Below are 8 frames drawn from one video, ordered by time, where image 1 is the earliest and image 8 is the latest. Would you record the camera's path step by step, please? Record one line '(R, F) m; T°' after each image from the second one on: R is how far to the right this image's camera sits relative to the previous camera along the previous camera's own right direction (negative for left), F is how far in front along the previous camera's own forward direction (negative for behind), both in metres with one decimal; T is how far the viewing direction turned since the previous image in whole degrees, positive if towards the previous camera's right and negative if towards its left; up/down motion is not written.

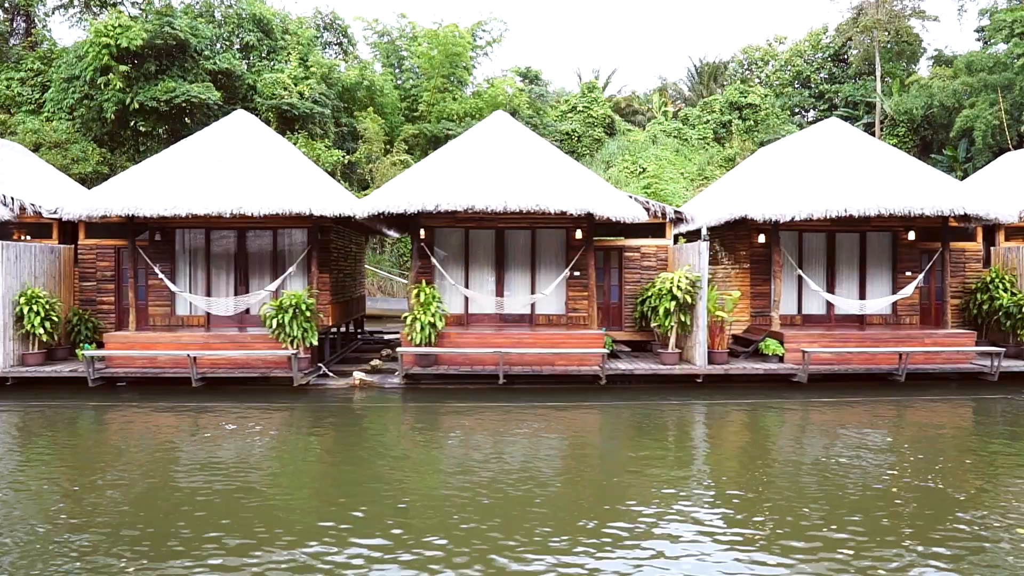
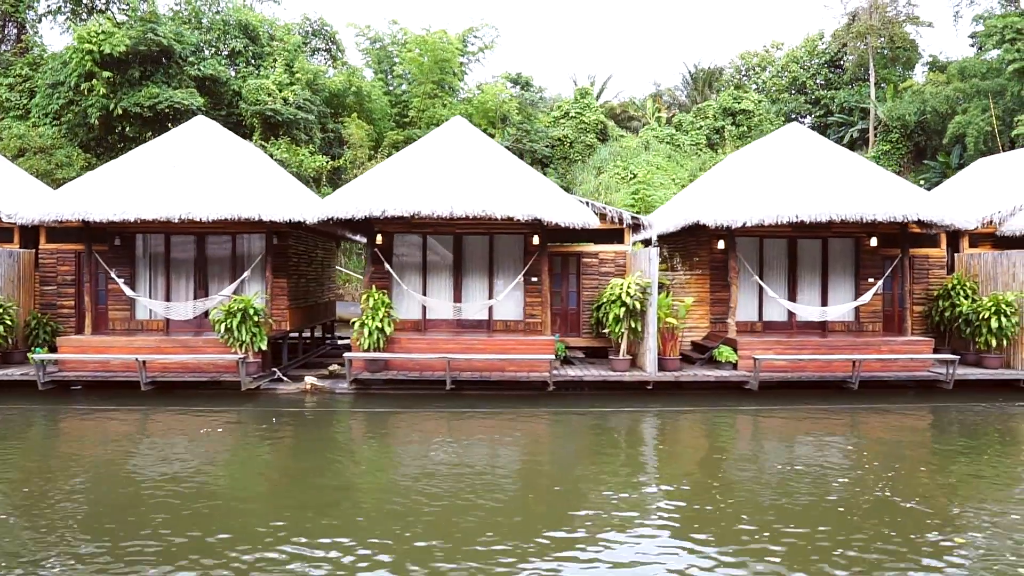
(+0.8, 0.0) m; -1°
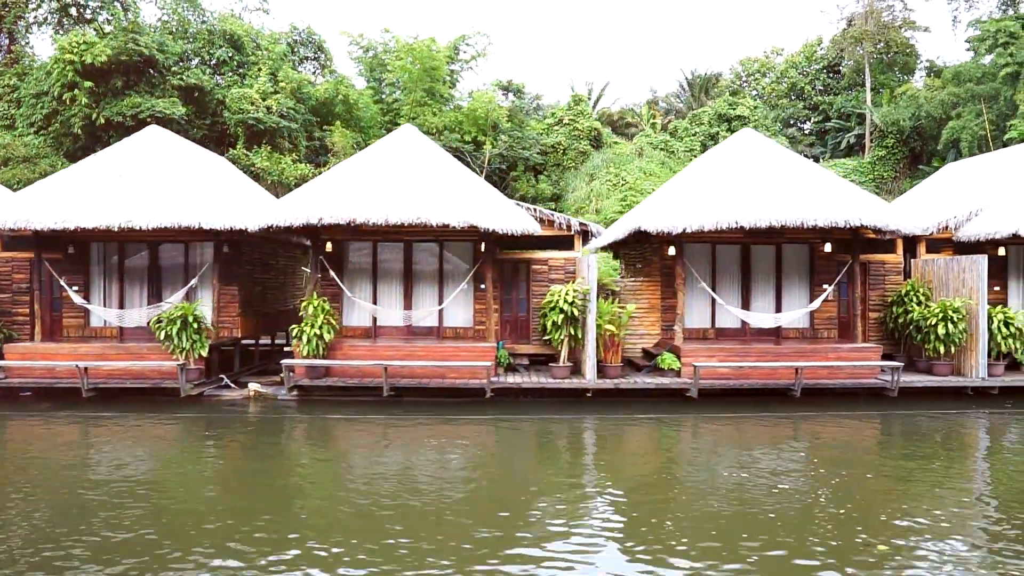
(+1.0, 0.0) m; -1°
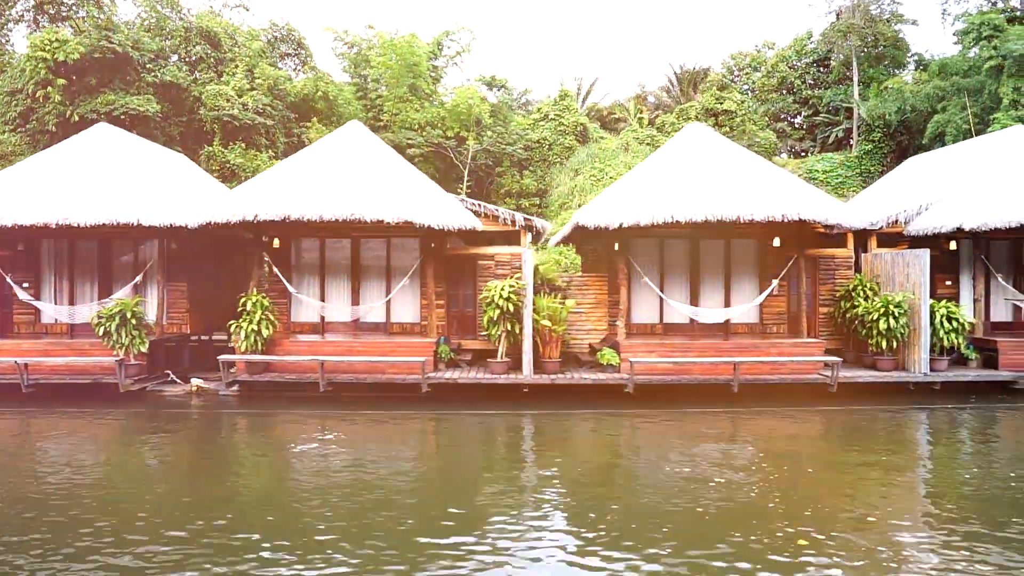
(+0.9, 0.0) m; 0°
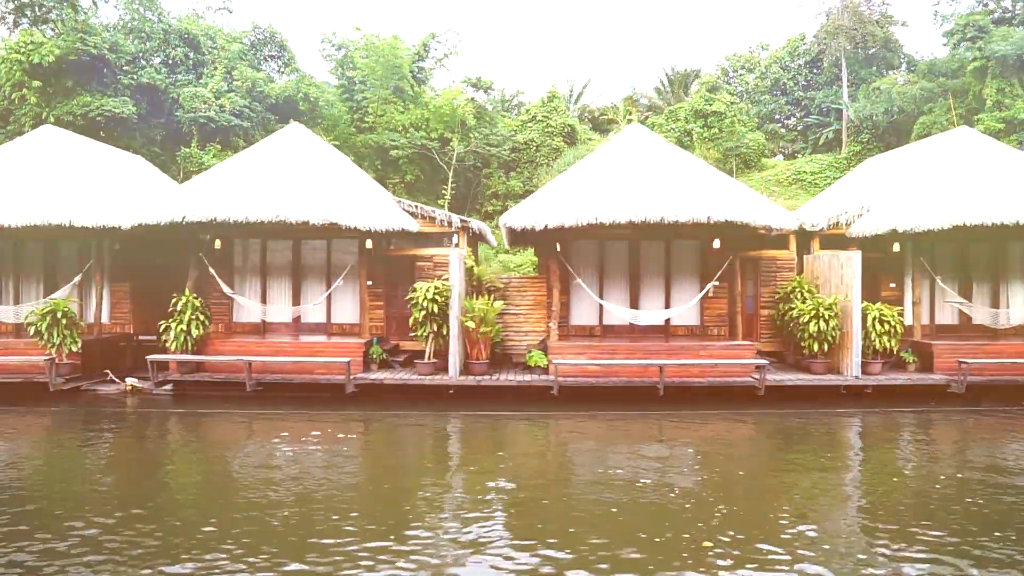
(+1.1, 0.0) m; -1°
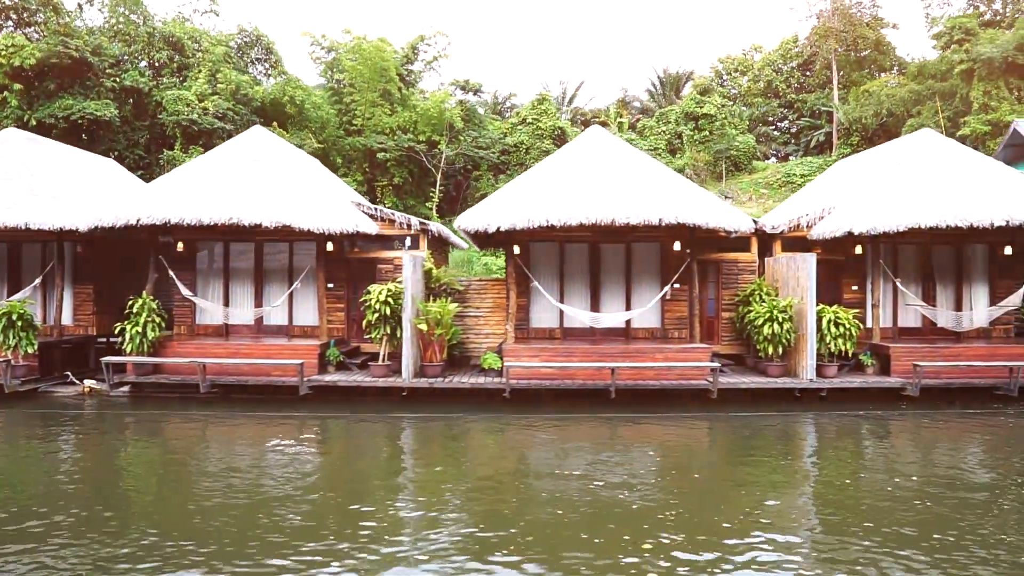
(+0.7, 0.0) m; 0°
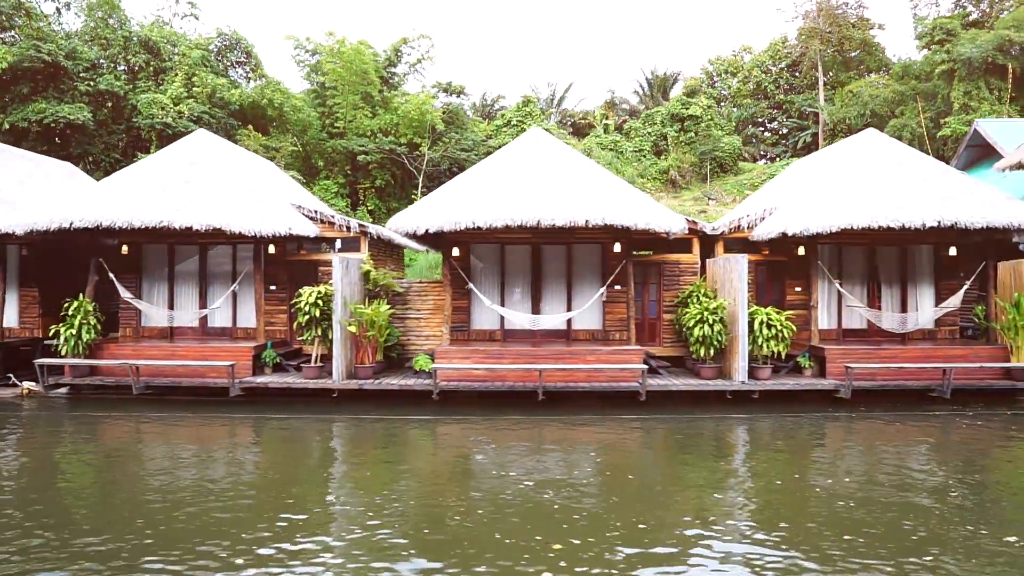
(+1.1, 0.0) m; -1°
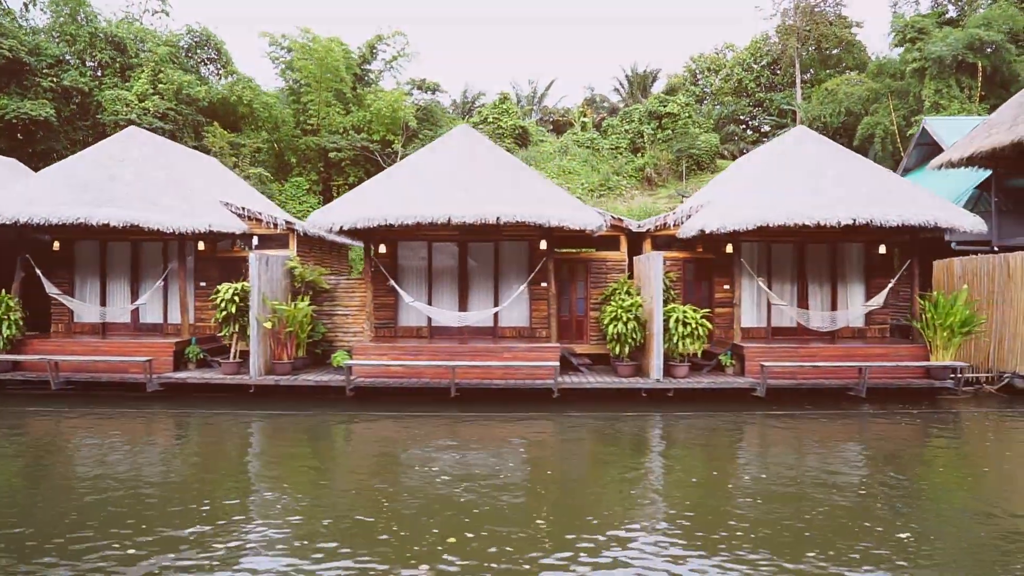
(+1.2, 0.0) m; 0°
